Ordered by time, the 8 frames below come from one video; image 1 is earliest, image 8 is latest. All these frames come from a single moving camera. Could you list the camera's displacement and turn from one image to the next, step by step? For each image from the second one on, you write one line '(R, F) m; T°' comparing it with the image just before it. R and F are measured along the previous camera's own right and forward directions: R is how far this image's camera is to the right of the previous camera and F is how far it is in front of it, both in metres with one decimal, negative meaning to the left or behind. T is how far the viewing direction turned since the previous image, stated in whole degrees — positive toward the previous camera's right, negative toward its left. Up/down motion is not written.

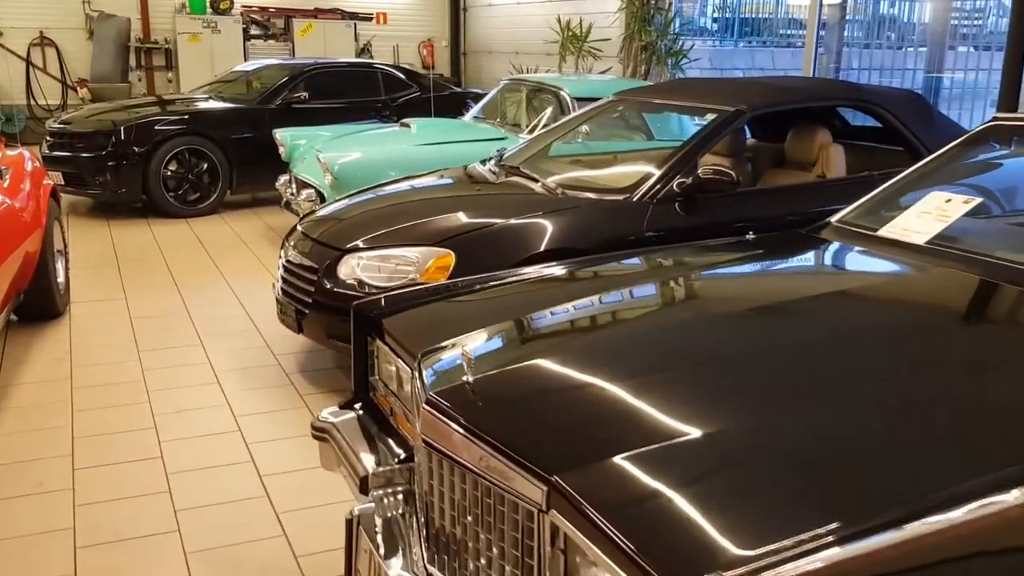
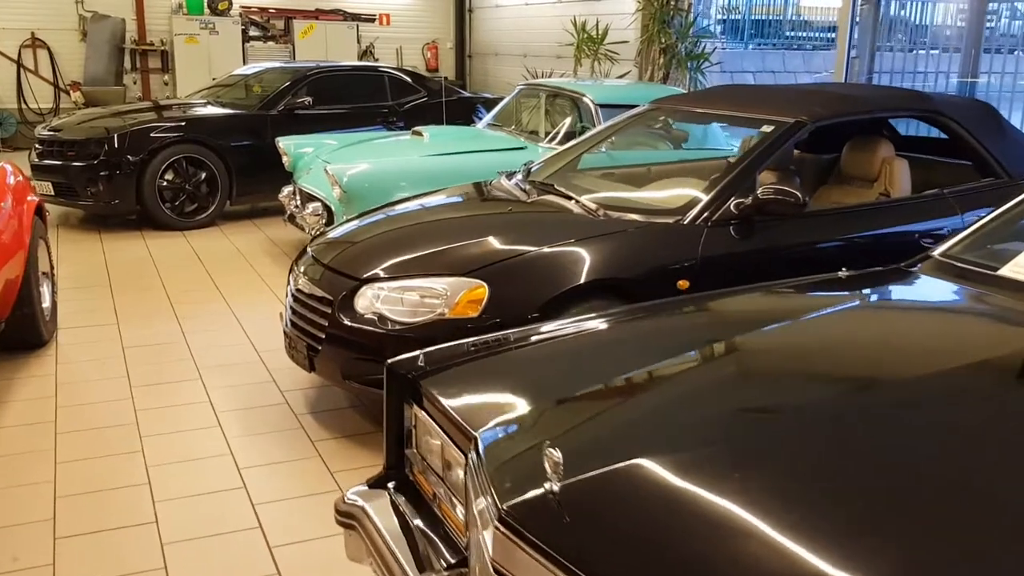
(-0.1, +0.4) m; 0°
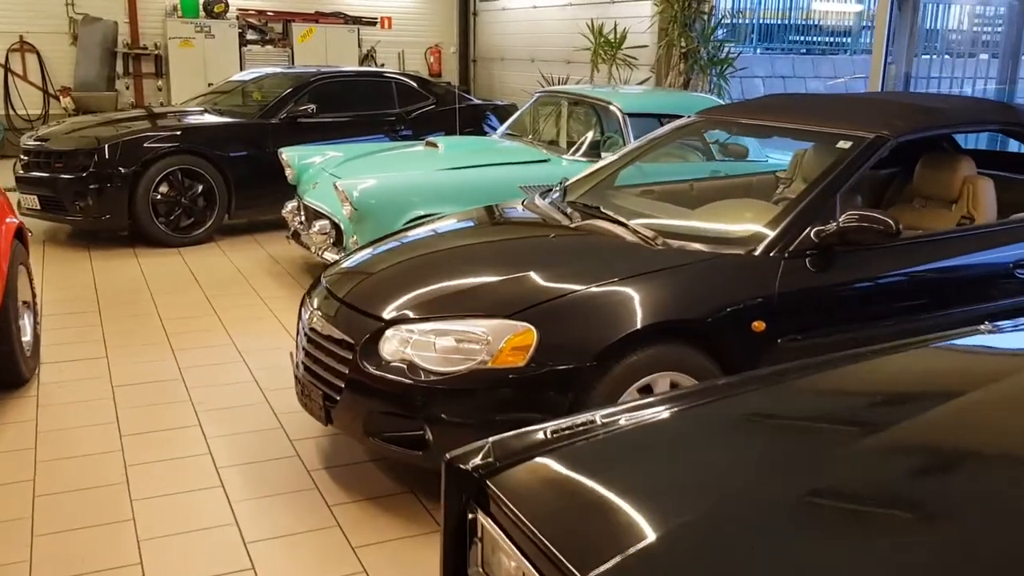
(-0.2, +0.4) m; 0°
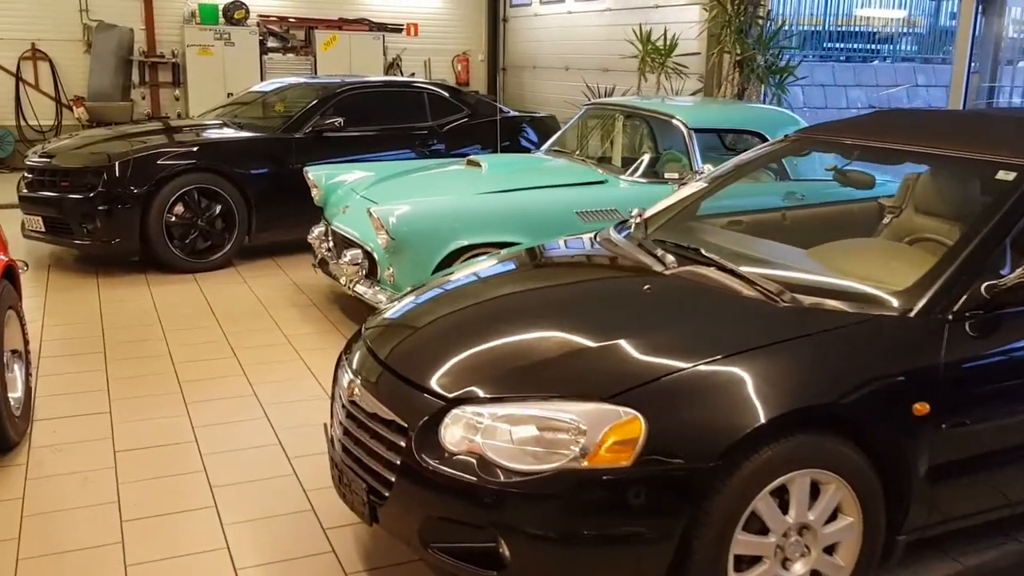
(-0.2, +0.6) m; -1°
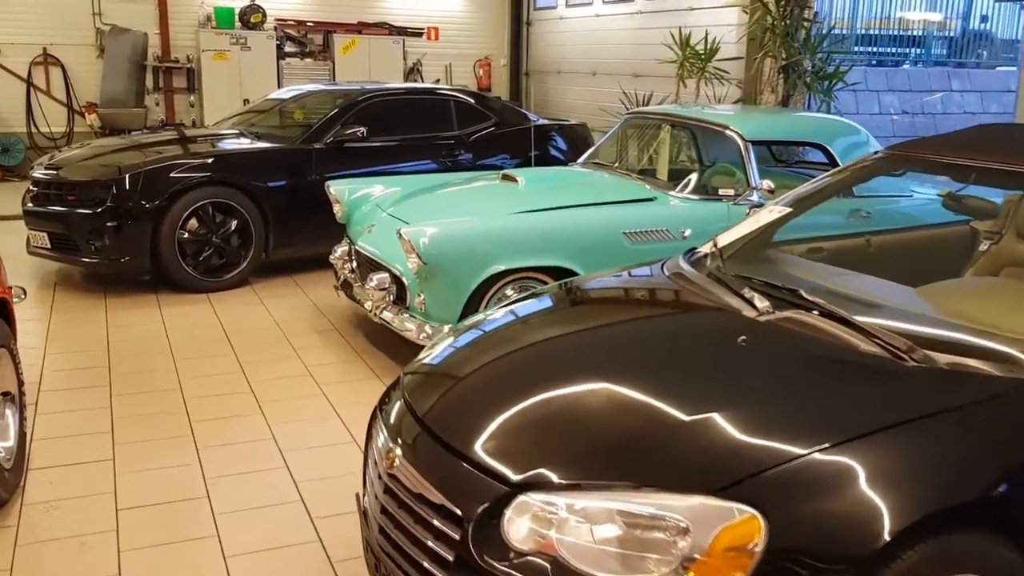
(-0.1, +0.4) m; -1°
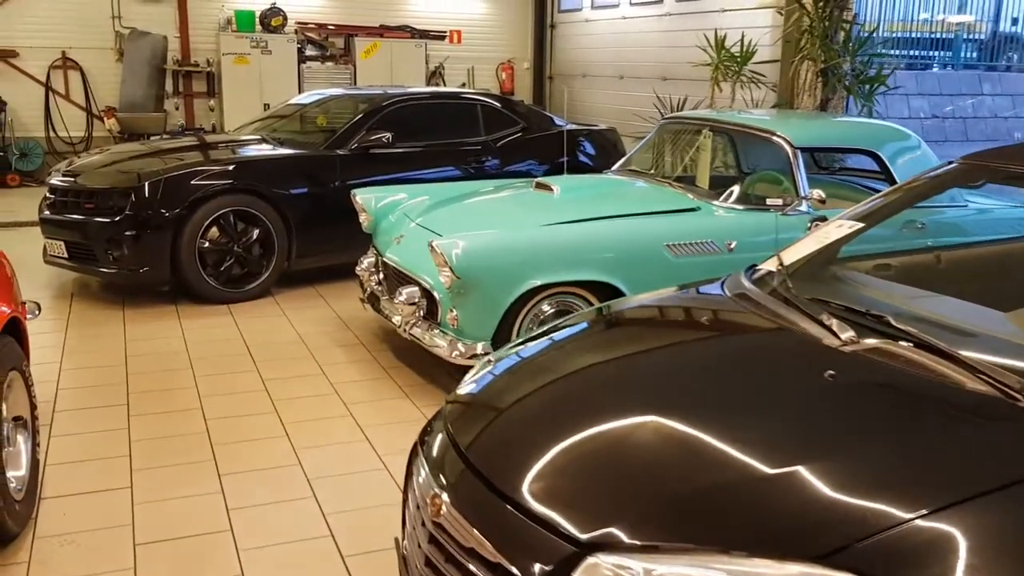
(-0.1, +0.2) m; -1°
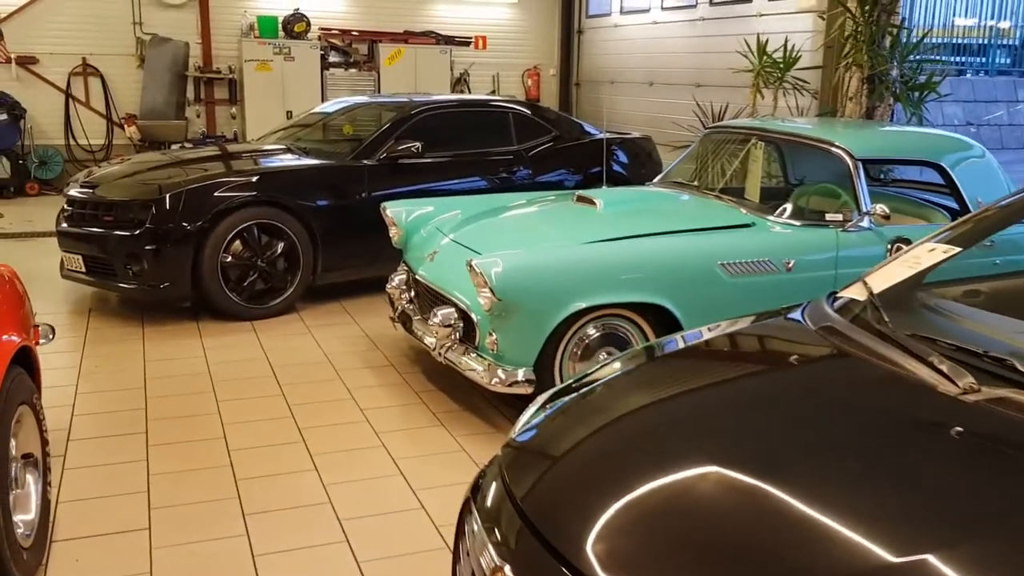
(-0.1, +0.3) m; -1°
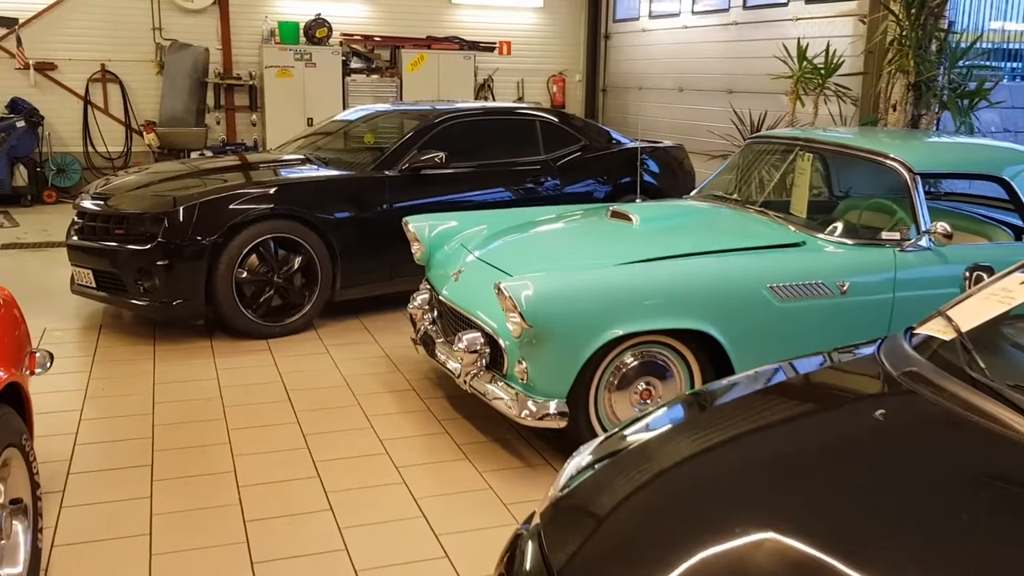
(0.0, +0.3) m; -1°
